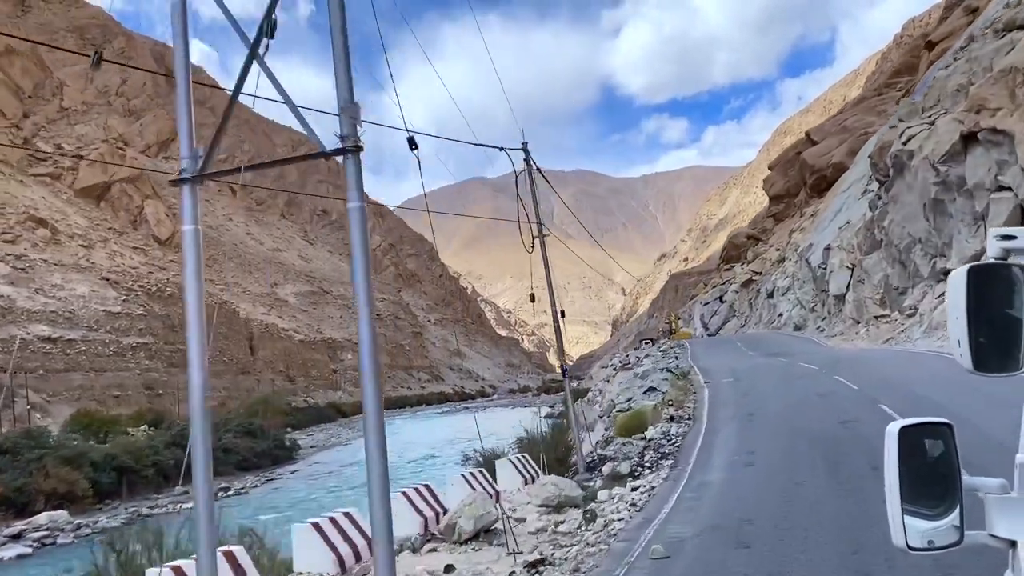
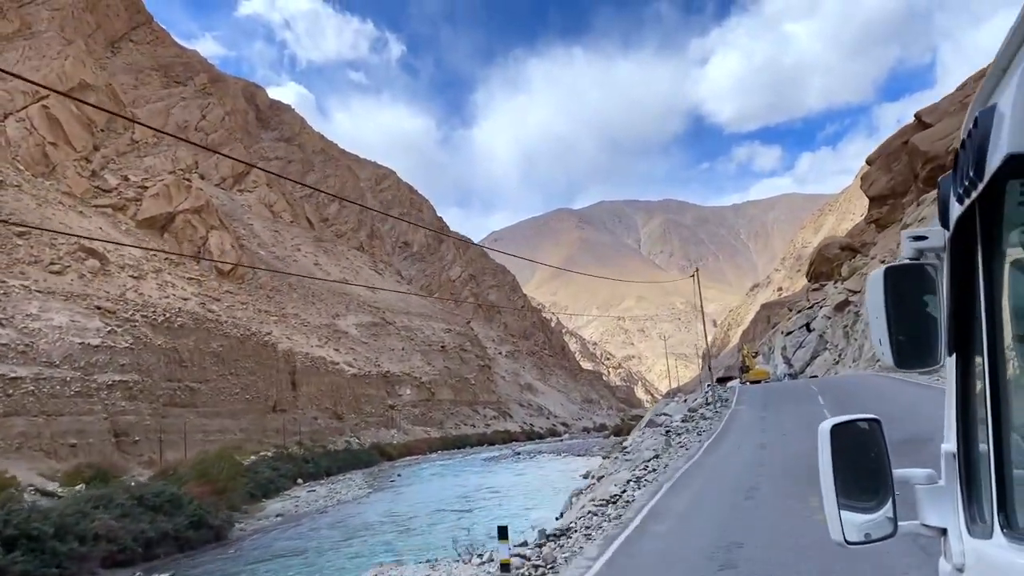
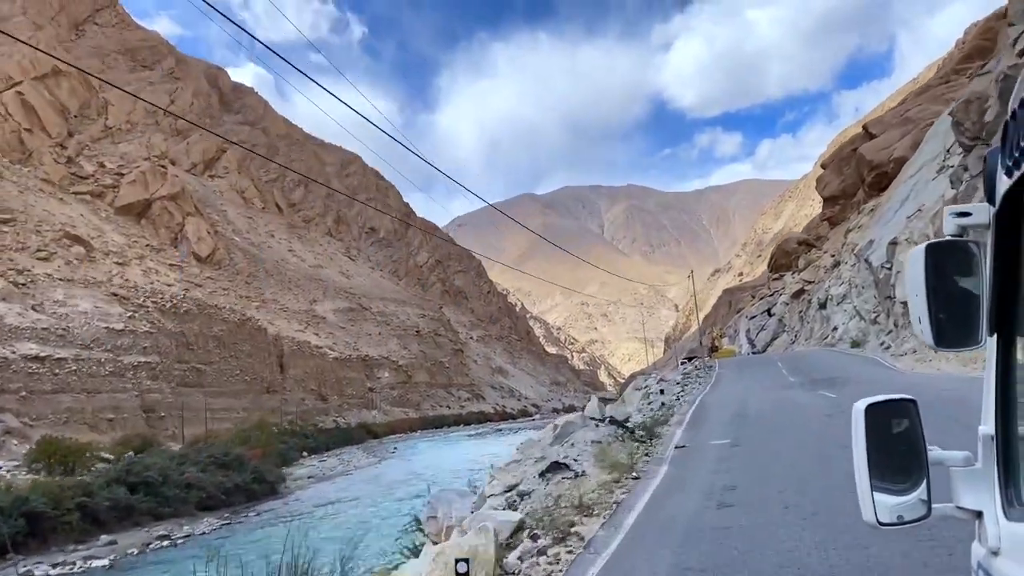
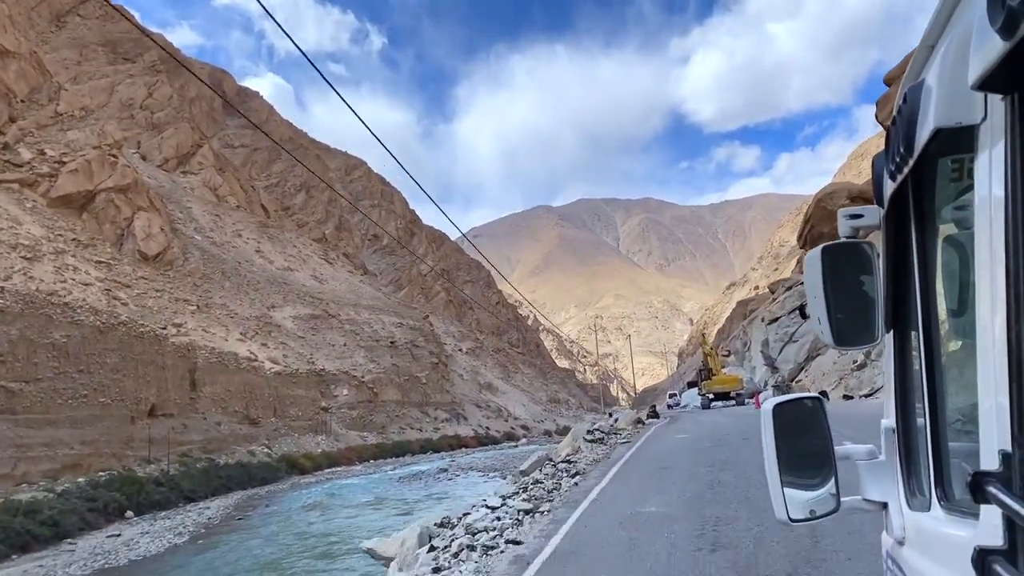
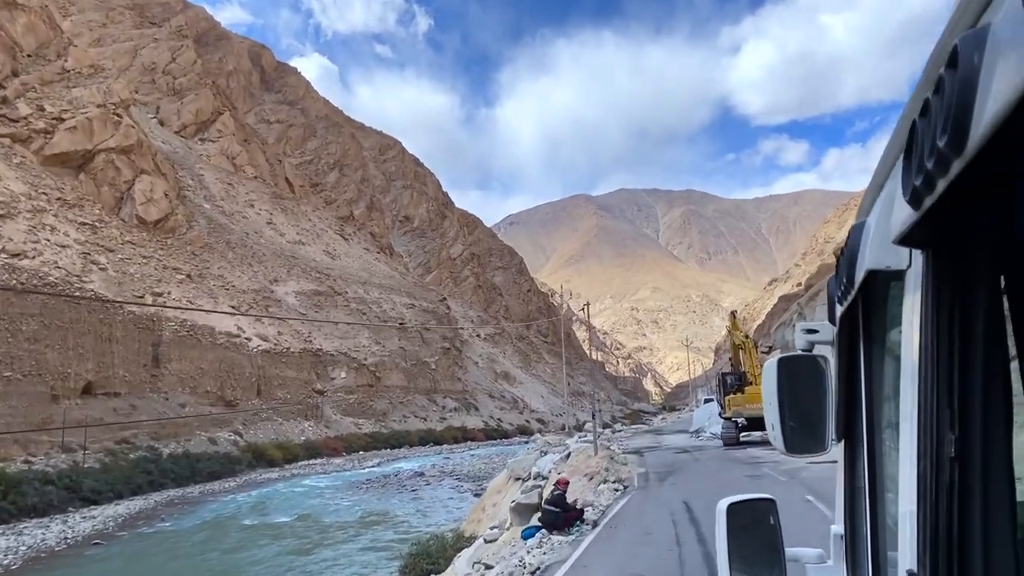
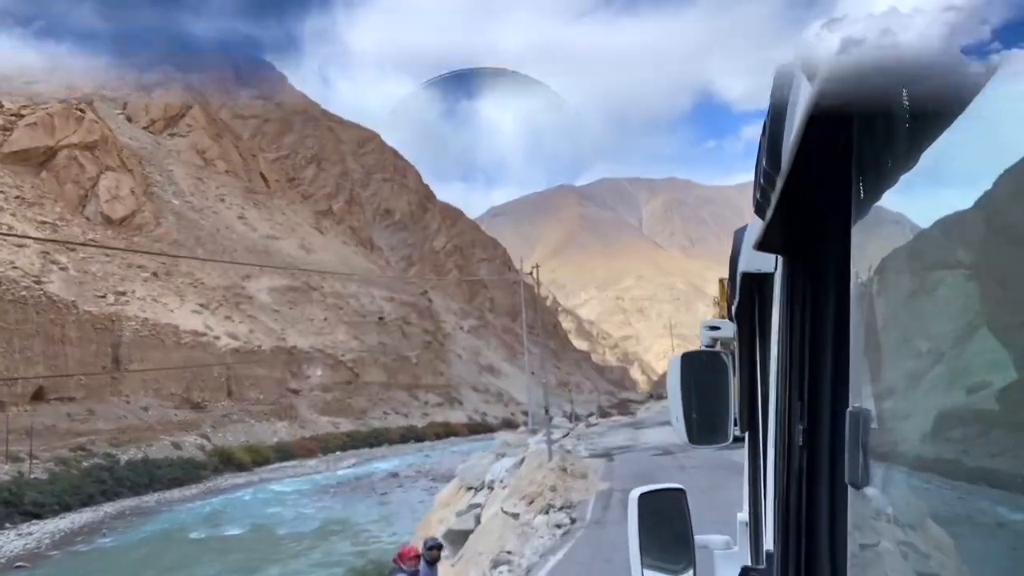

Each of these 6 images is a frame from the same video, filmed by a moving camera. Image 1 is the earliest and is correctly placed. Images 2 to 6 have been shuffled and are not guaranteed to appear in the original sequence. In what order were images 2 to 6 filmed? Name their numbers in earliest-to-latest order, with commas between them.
3, 2, 4, 5, 6
